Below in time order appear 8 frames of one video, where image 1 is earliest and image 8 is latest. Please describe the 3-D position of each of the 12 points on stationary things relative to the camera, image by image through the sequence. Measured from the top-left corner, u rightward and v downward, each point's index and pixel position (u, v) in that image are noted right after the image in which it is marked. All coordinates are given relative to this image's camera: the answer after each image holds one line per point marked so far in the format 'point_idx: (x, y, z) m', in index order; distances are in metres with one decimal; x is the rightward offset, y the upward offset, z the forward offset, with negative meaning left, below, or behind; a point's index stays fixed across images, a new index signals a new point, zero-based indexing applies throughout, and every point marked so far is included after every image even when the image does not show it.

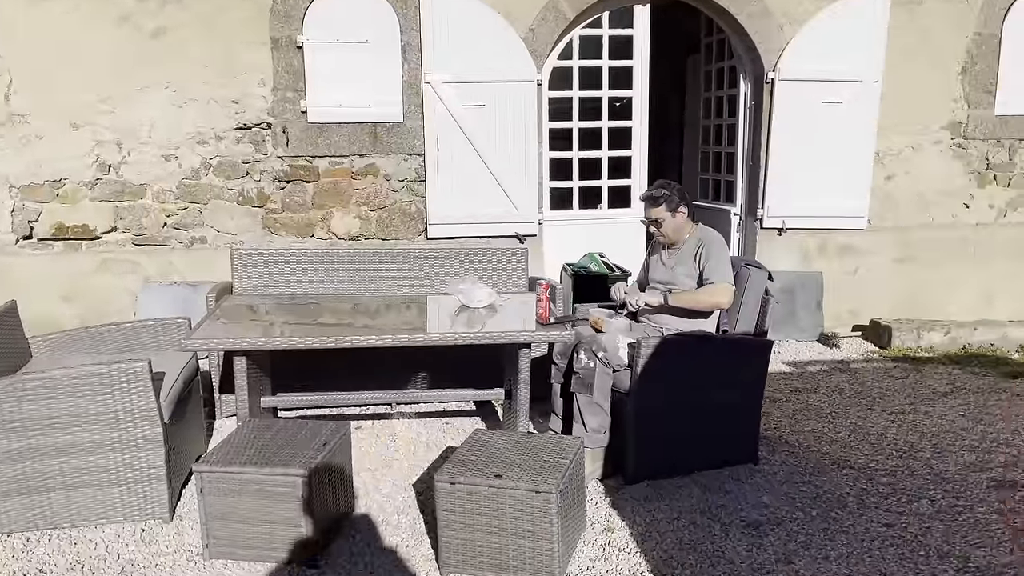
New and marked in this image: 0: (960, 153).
0: (+3.1, +0.9, +5.8) m
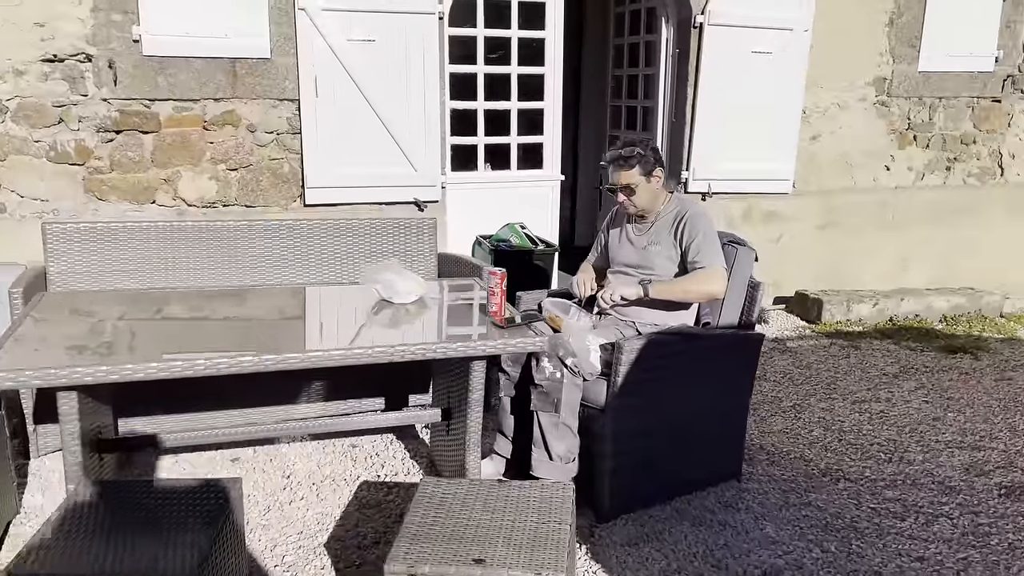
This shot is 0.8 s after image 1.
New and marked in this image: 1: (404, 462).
0: (+2.4, +1.2, +5.4) m
1: (-0.4, -0.7, +3.1) m
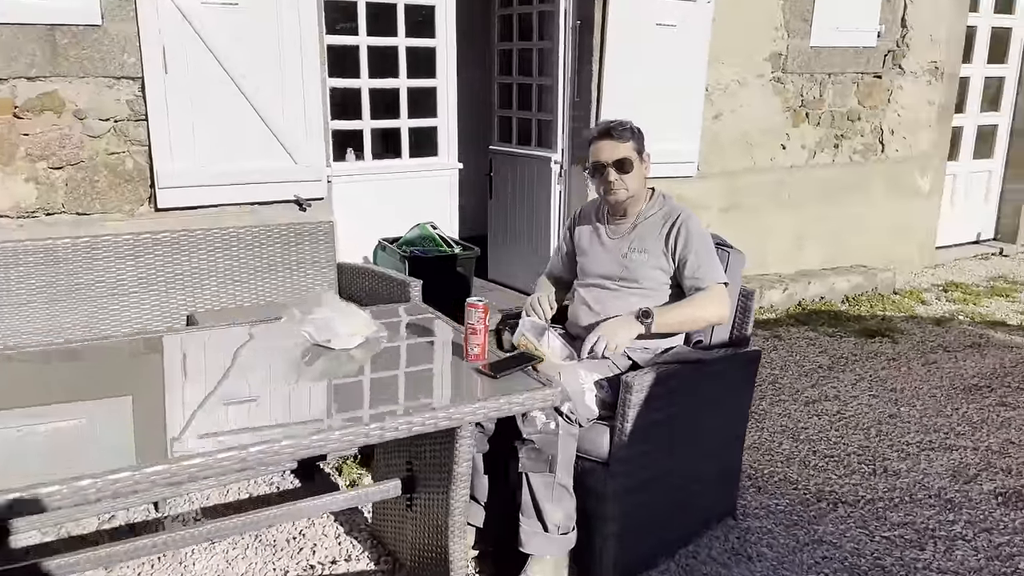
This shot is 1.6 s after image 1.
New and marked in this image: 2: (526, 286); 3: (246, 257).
0: (+1.6, +1.3, +5.2) m
1: (-0.5, -0.8, +2.5) m
2: (+0.1, 0.0, +5.2) m
3: (-1.0, +0.1, +3.3) m
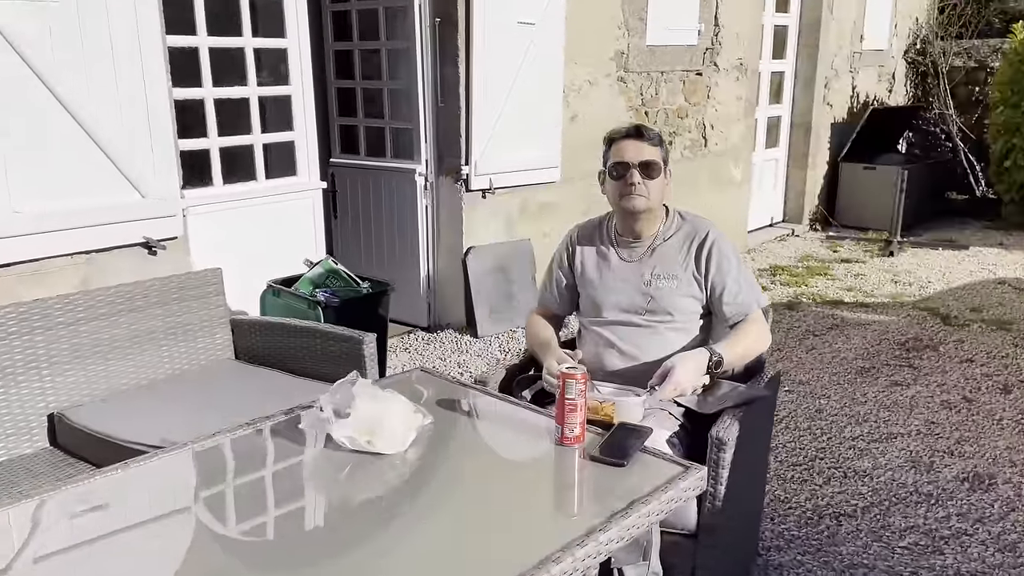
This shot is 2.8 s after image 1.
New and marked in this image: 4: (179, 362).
0: (+0.7, +1.2, +5.1) m
1: (-0.3, -0.9, +1.9) m
2: (-0.7, -0.1, +4.7) m
3: (-1.2, -0.1, +2.5) m
4: (-1.1, -0.2, +2.7) m
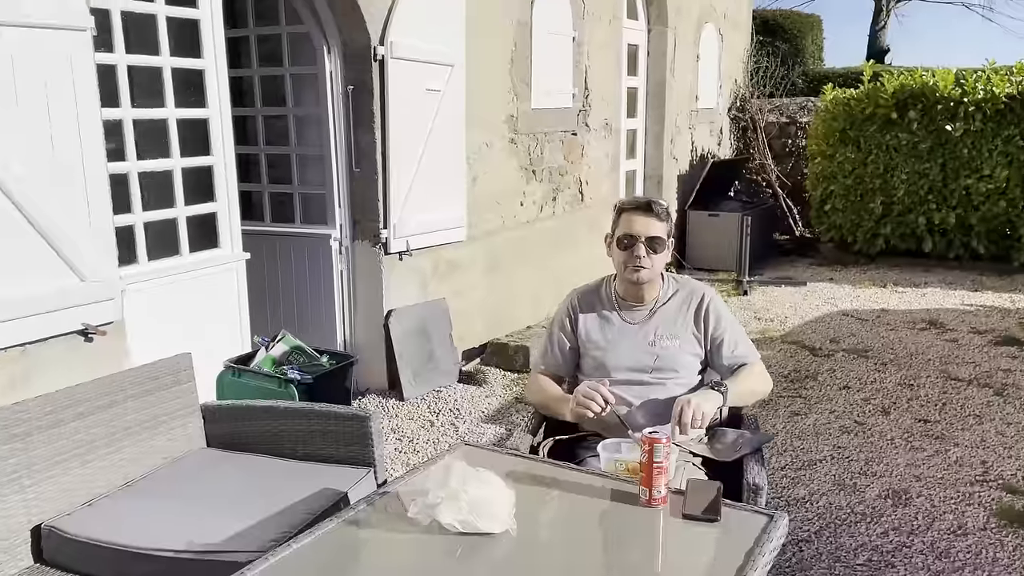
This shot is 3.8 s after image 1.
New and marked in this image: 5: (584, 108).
0: (0.0, +0.9, +5.3) m
1: (-0.2, -1.1, +1.9) m
2: (-1.1, -0.5, +4.6) m
3: (-1.2, -0.4, +2.3) m
4: (-1.1, -0.5, +2.5) m
5: (+0.5, +1.3, +6.1) m
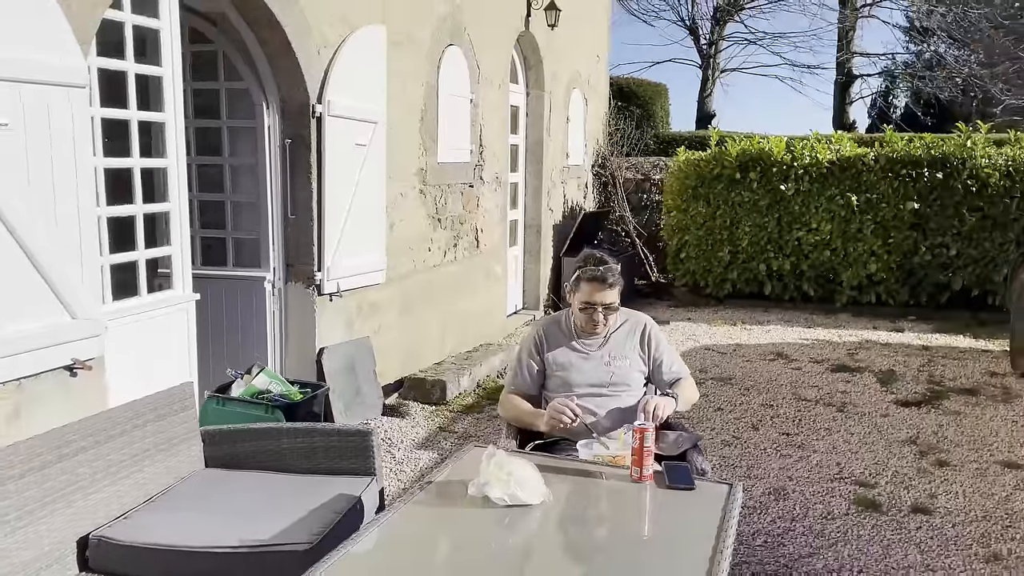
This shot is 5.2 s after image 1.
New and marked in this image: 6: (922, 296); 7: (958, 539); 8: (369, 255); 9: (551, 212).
0: (-0.6, +0.6, +5.8) m
1: (-0.1, -1.2, +2.3) m
2: (-1.6, -0.8, +4.7) m
3: (-1.2, -0.5, +2.6) m
4: (-1.1, -0.6, +2.7) m
5: (-0.3, +1.0, +6.7) m
6: (+4.1, -0.1, +8.3) m
7: (+2.0, -1.1, +3.7) m
8: (-0.9, +0.2, +5.1) m
9: (+0.4, +0.8, +8.6) m
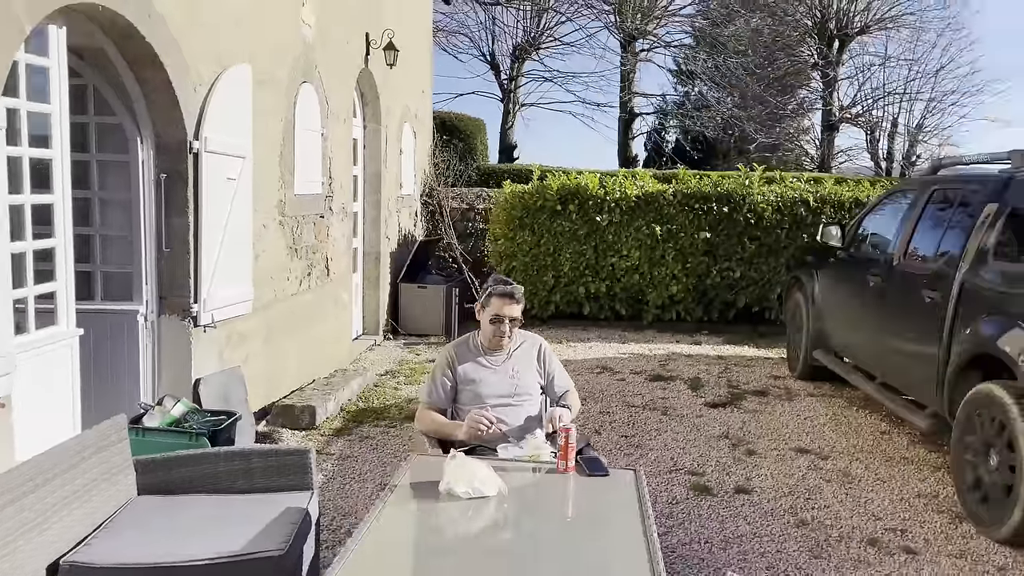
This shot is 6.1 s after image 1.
0: (-1.7, +0.4, +6.0) m
1: (-0.3, -1.3, +2.6) m
2: (-2.3, -0.9, +4.7) m
3: (-1.4, -0.6, +2.7) m
4: (-1.4, -0.7, +2.8) m
5: (-1.6, +0.8, +6.9) m
6: (+2.3, -0.3, +9.6) m
7: (+1.4, -1.2, +4.5) m
8: (-1.7, 0.0, +5.2) m
9: (-1.4, +0.5, +8.9) m
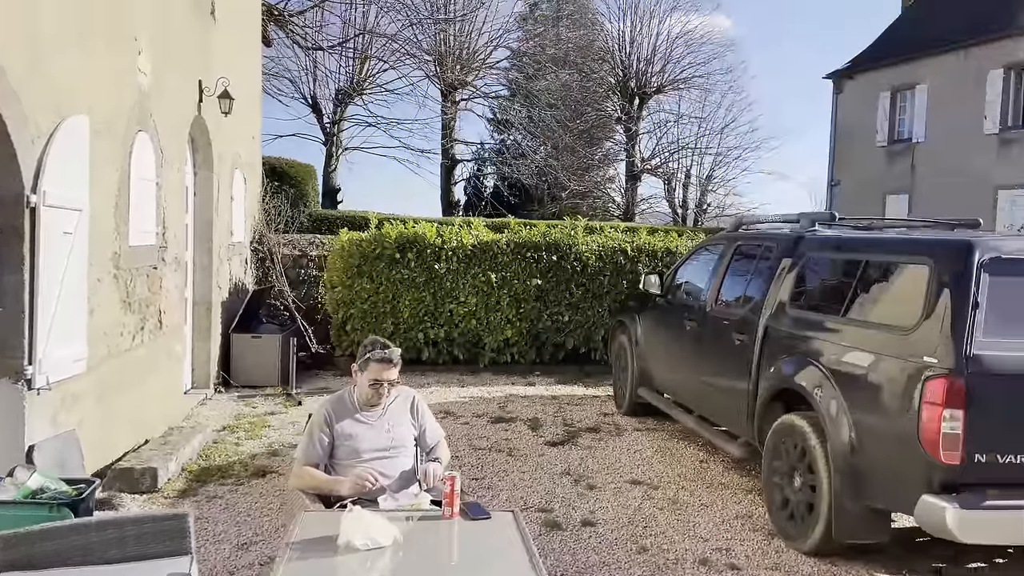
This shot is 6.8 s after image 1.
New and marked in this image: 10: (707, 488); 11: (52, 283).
0: (-2.8, 0.0, +5.7) m
1: (-0.6, -1.5, +2.7) m
2: (-3.0, -1.3, +4.3) m
3: (-1.7, -0.8, +2.5) m
4: (-1.8, -1.0, +2.7) m
5: (-2.9, +0.4, +6.7) m
6: (+0.4, -0.8, +10.1) m
7: (+0.6, -1.5, +4.9) m
8: (-2.6, -0.3, +5.0) m
9: (-3.1, 0.0, +8.7) m
10: (+1.4, -1.5, +6.0) m
11: (-2.6, 0.0, +4.6) m
